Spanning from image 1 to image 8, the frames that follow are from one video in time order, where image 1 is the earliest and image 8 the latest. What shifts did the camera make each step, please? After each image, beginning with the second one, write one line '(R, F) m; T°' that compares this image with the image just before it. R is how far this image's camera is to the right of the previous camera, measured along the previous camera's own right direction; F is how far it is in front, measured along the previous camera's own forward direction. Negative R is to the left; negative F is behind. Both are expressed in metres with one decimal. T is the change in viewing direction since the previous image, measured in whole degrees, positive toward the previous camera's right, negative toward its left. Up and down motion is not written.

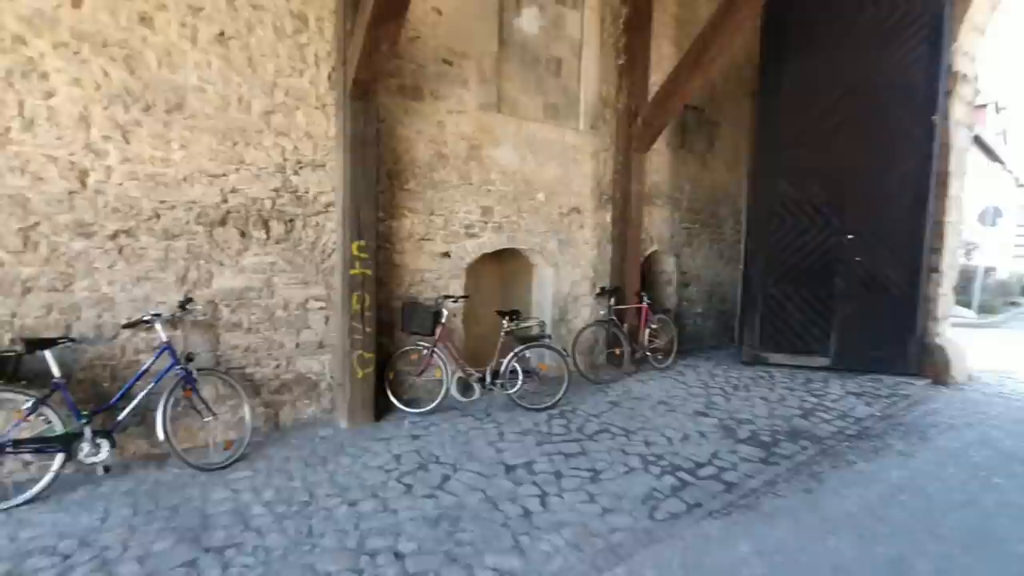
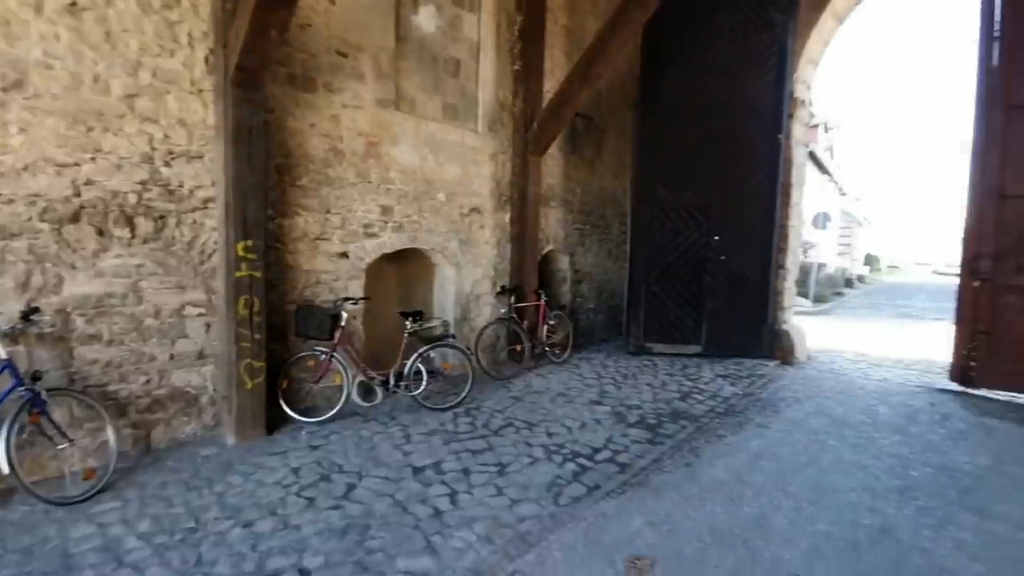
(-0.1, 0.0) m; +12°
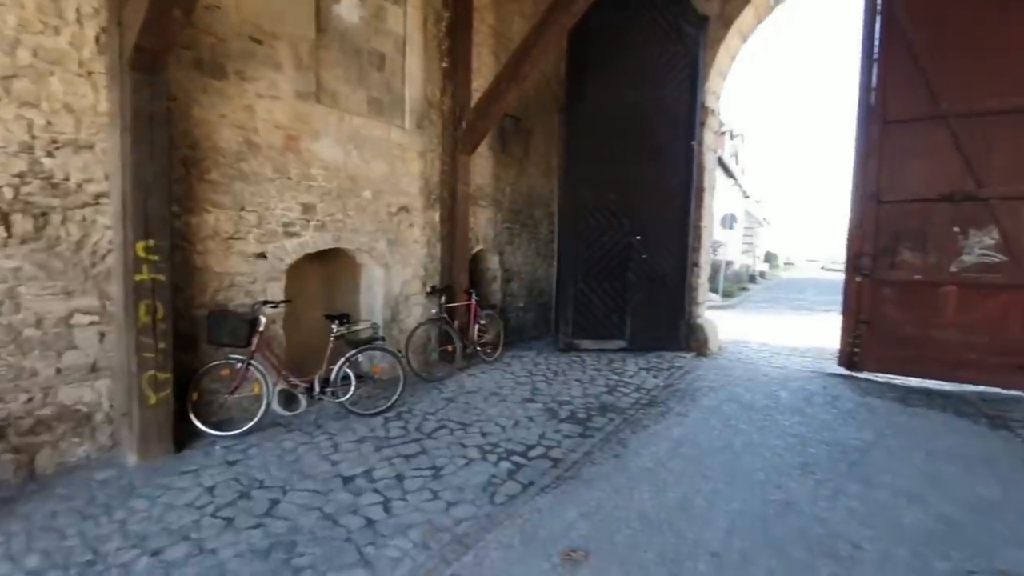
(0.0, 0.0) m; +8°
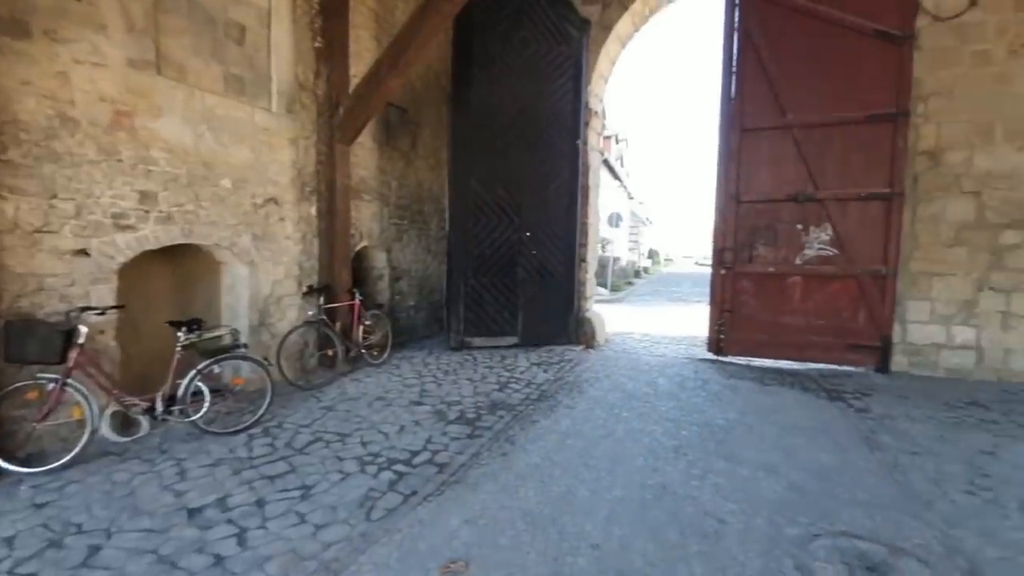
(+0.1, +0.1) m; +12°
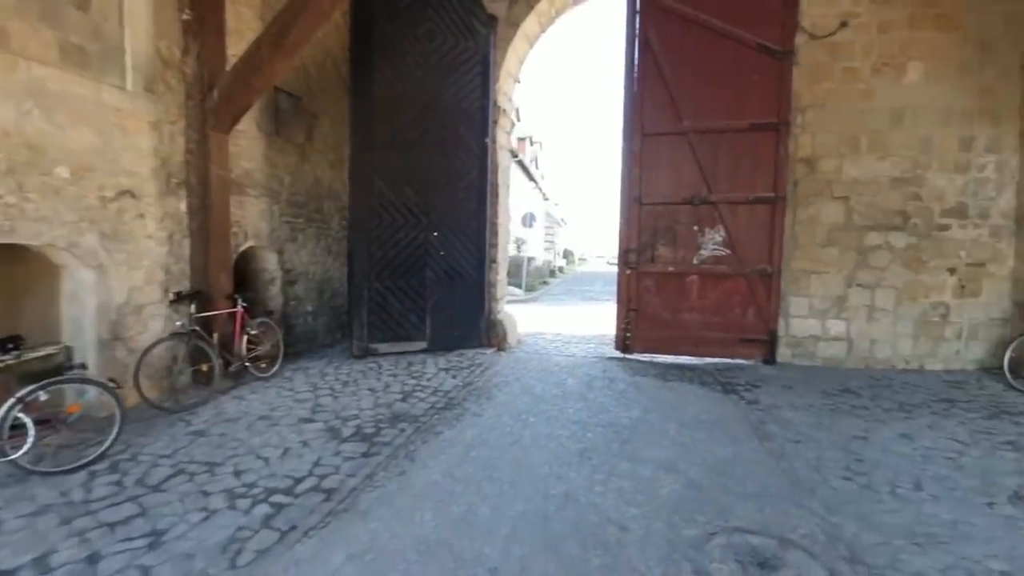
(+0.1, +0.2) m; +9°
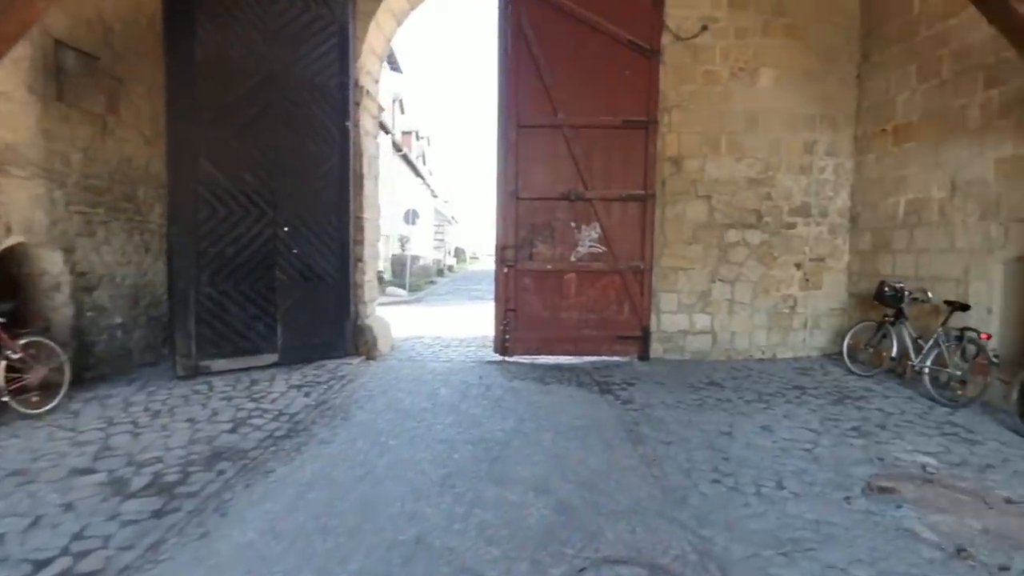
(+0.3, +0.4) m; +12°
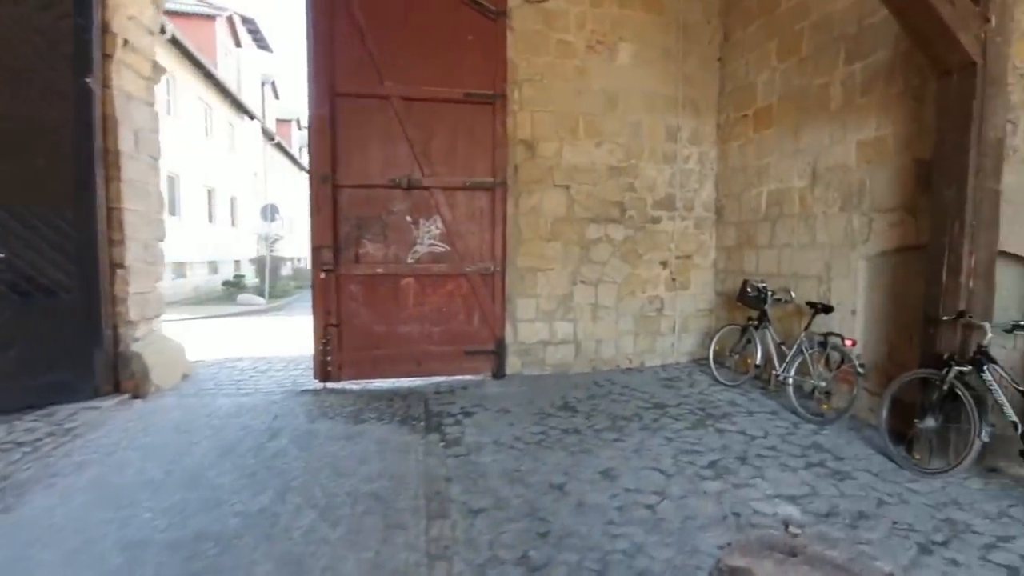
(+0.8, +0.9) m; +10°
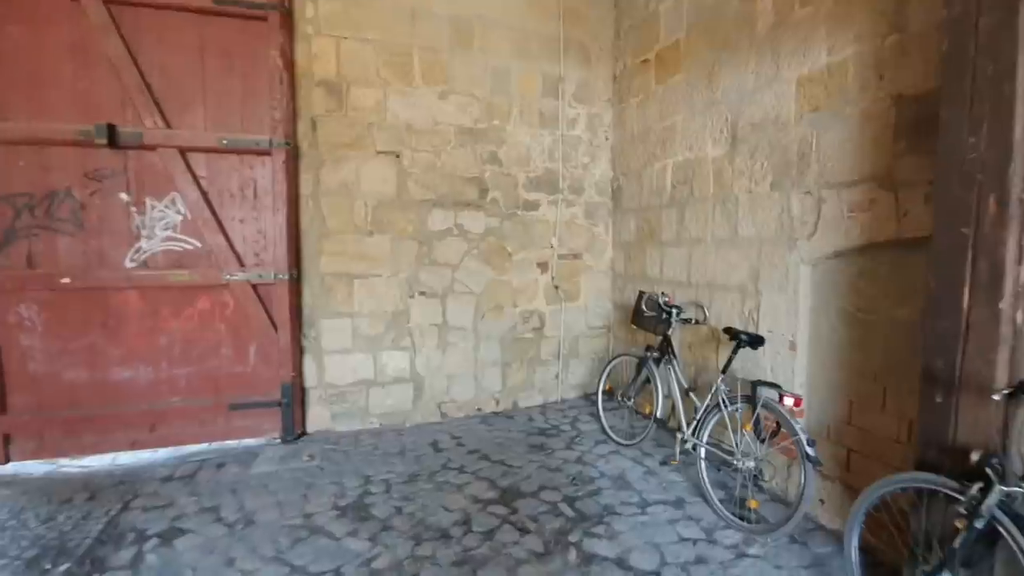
(+0.9, +1.4) m; +7°
